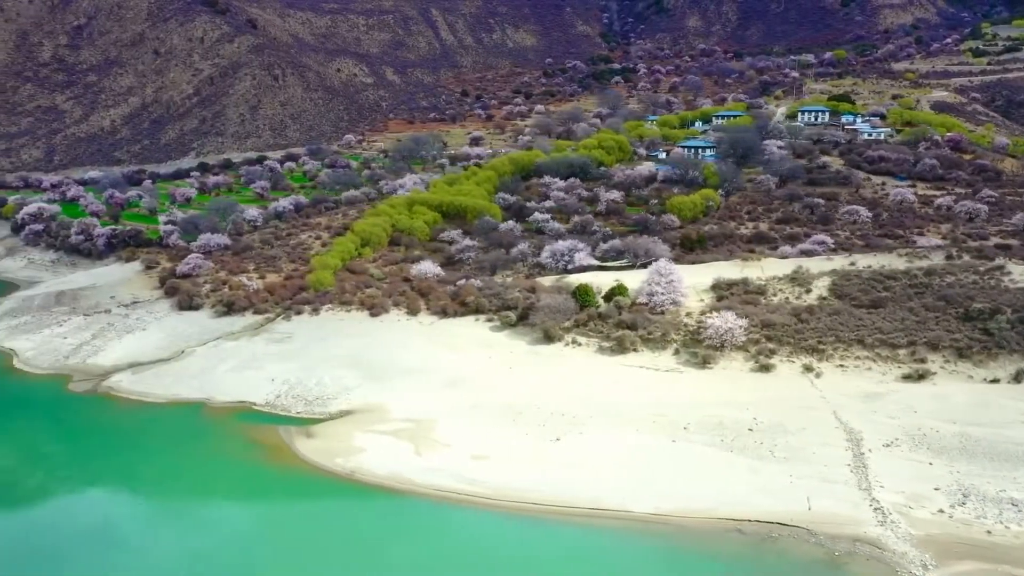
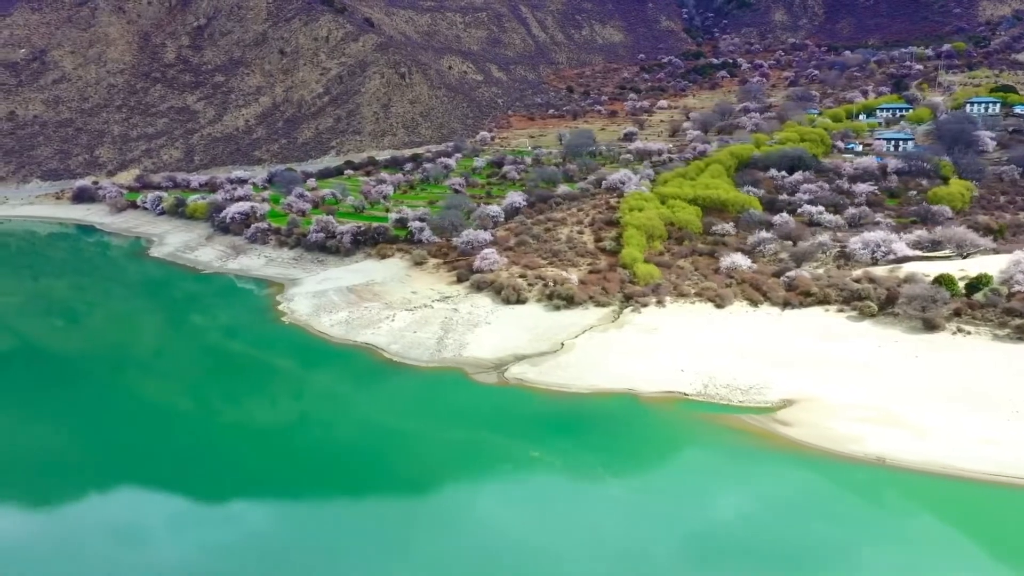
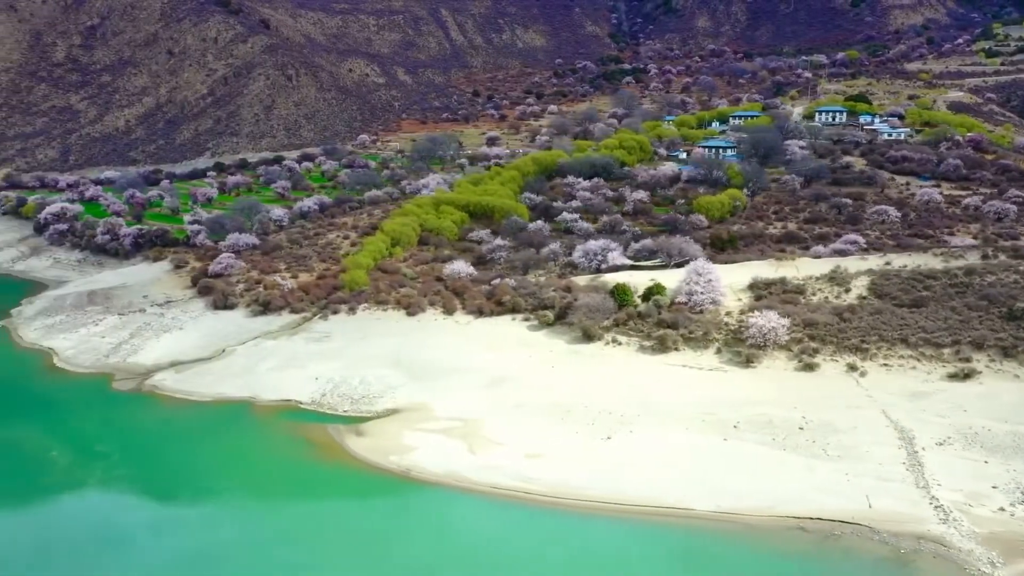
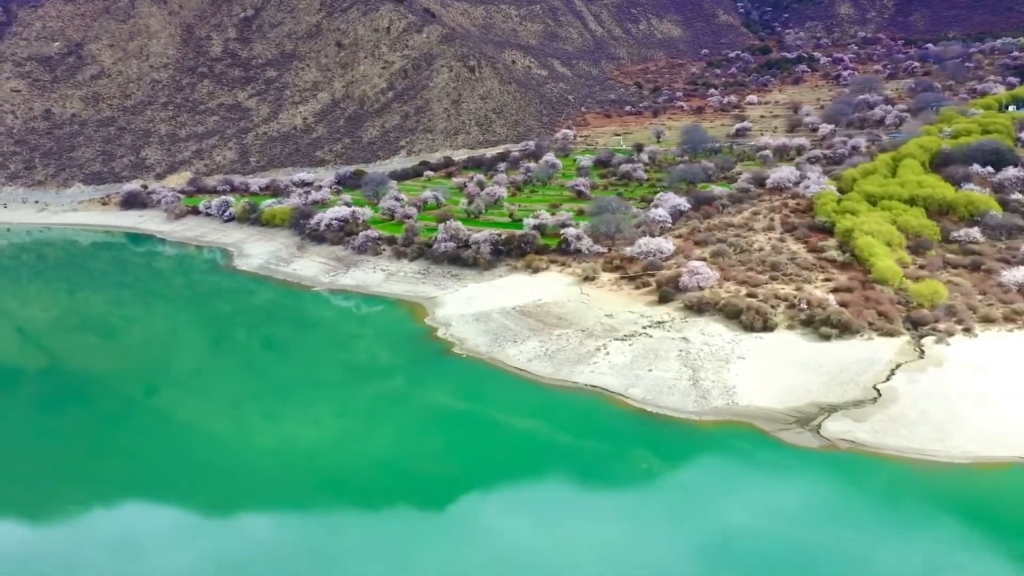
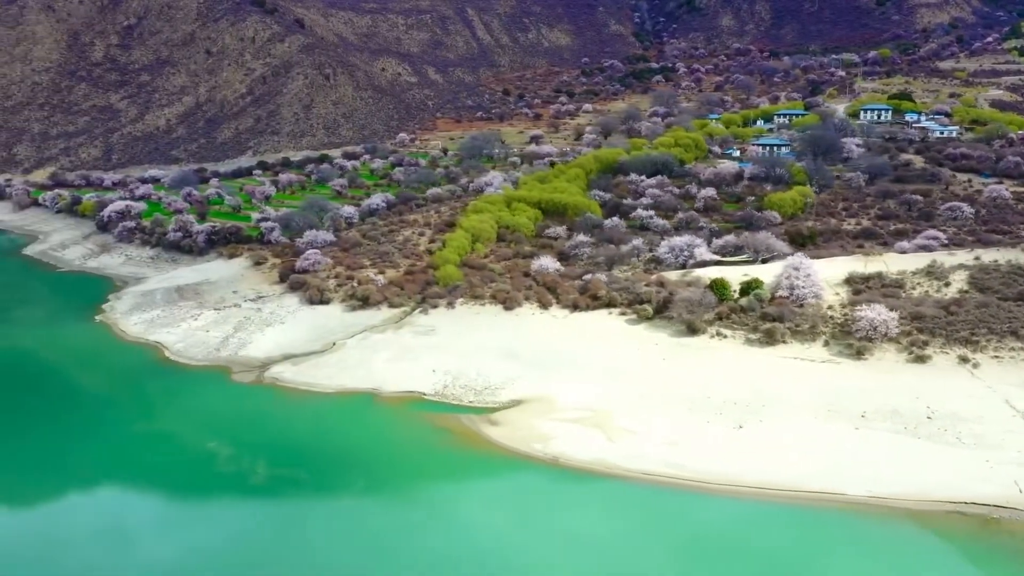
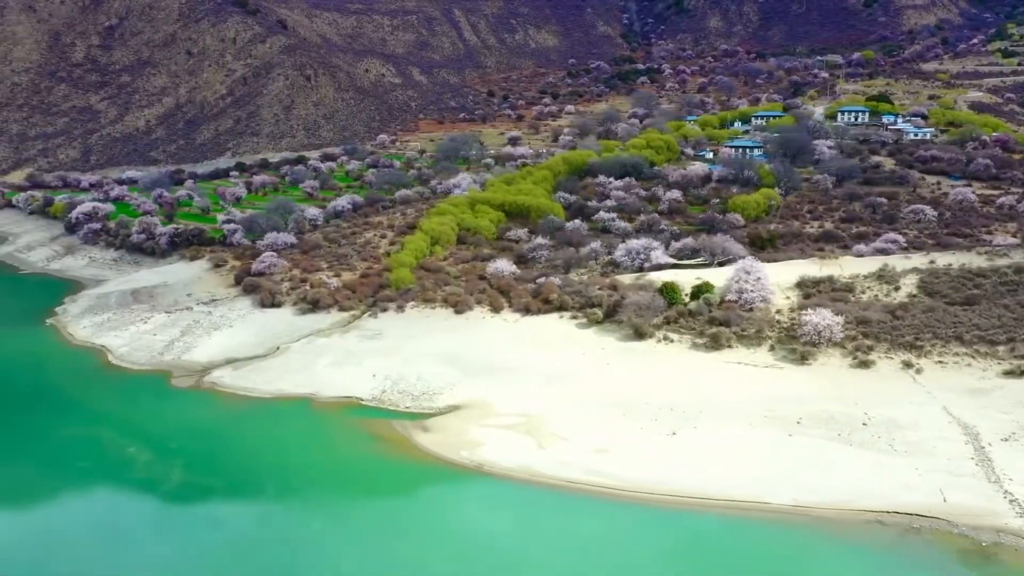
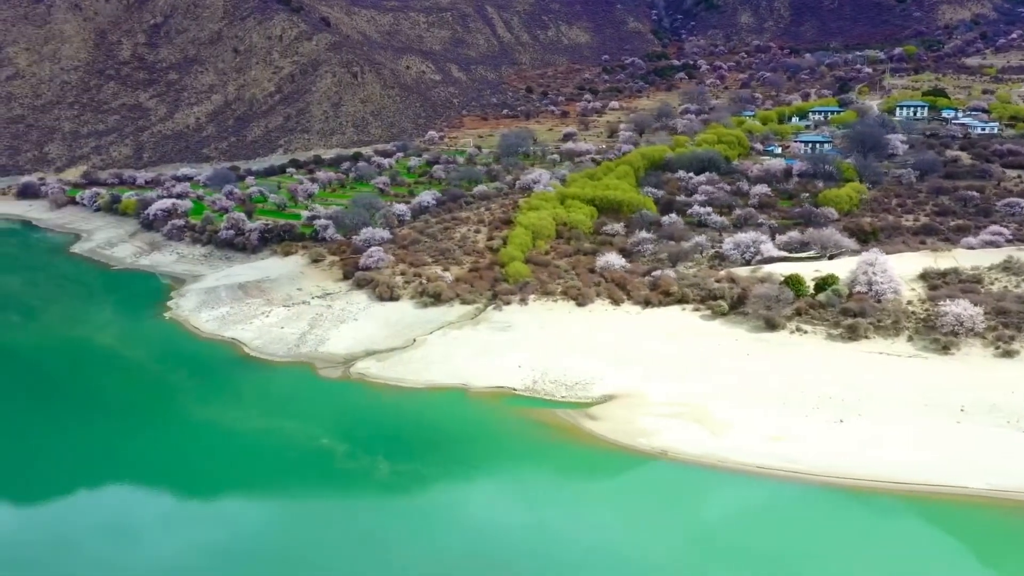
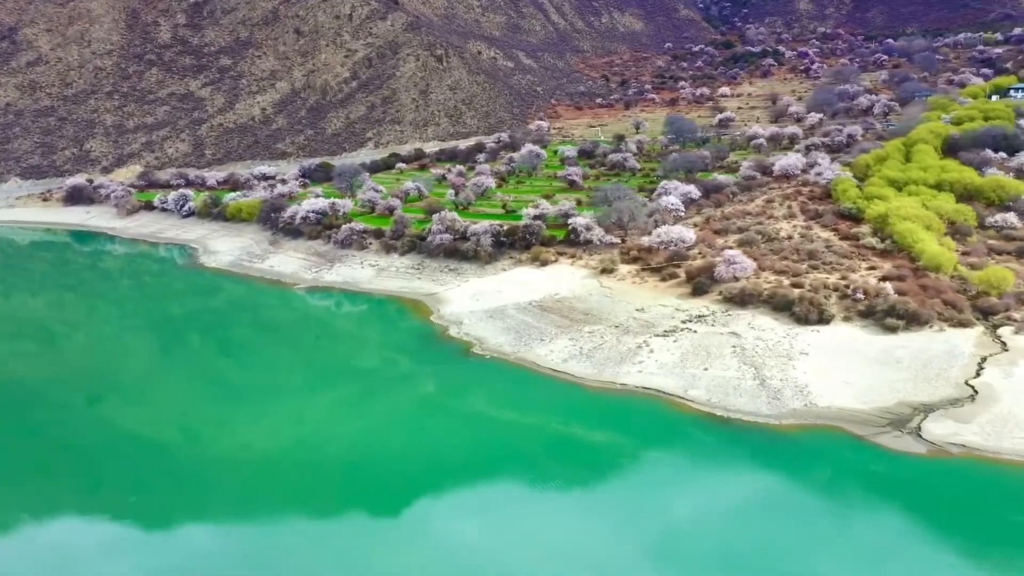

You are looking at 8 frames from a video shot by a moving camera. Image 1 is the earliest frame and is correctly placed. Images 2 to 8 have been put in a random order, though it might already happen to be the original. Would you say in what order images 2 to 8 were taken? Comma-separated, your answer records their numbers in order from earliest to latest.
3, 6, 5, 7, 2, 4, 8
